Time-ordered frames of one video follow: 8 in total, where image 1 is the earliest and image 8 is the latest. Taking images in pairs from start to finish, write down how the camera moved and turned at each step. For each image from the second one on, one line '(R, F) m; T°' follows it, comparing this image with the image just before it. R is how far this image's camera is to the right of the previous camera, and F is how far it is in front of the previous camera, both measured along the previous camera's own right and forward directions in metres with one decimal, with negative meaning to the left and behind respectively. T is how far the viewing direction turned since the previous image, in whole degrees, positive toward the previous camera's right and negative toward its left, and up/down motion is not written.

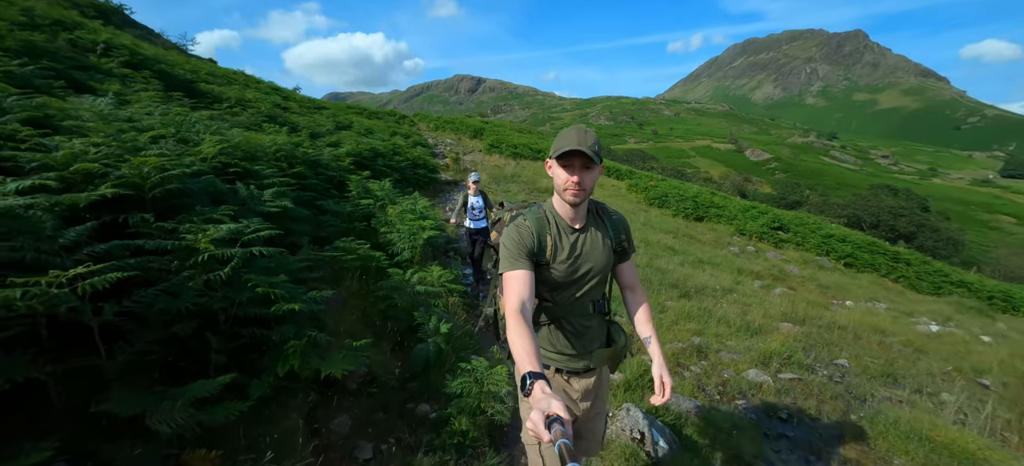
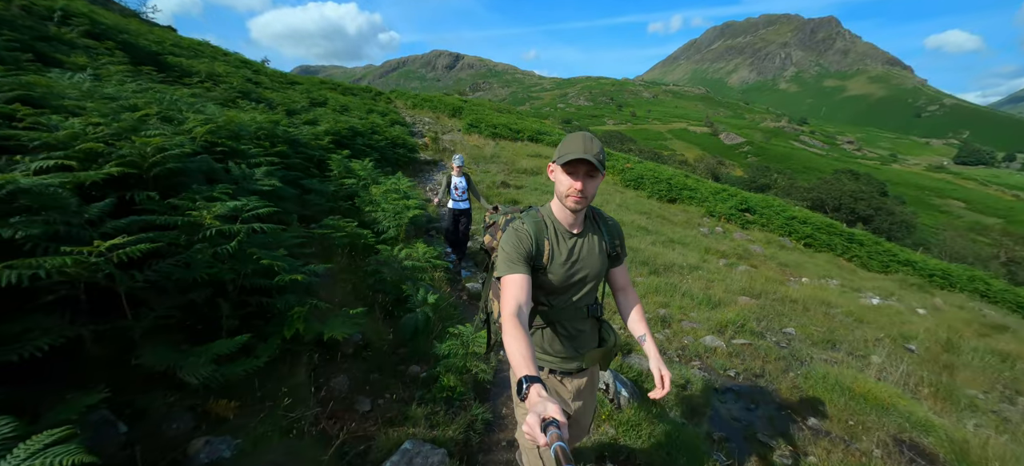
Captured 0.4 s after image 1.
(0.0, -0.4) m; +3°
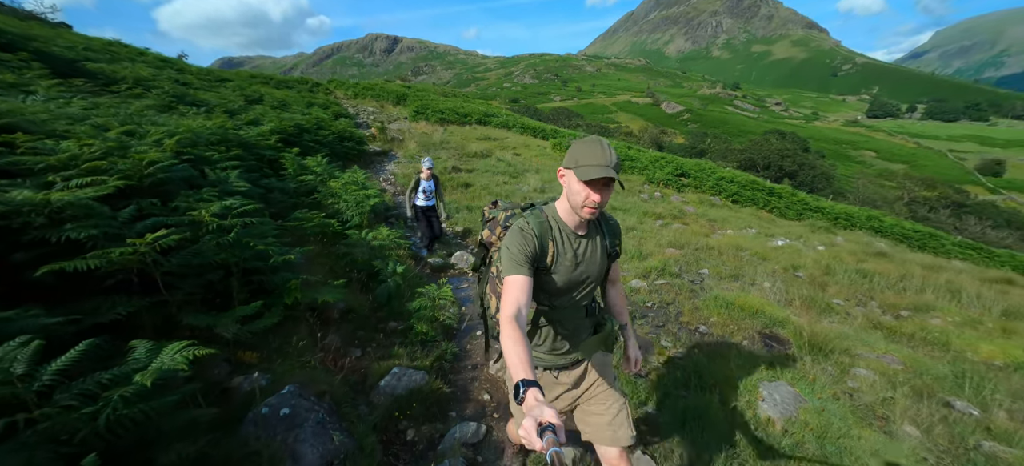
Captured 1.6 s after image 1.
(+0.1, -1.0) m; +6°
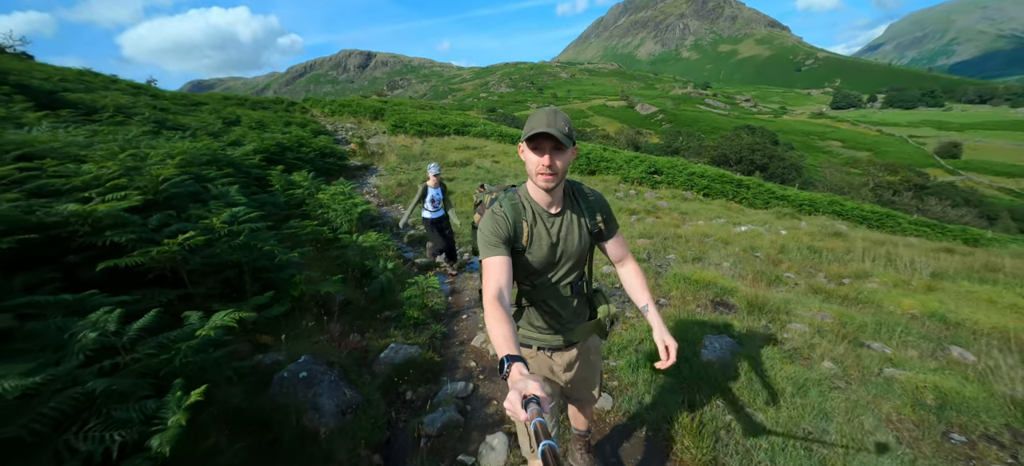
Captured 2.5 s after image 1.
(+0.1, -0.7) m; +2°
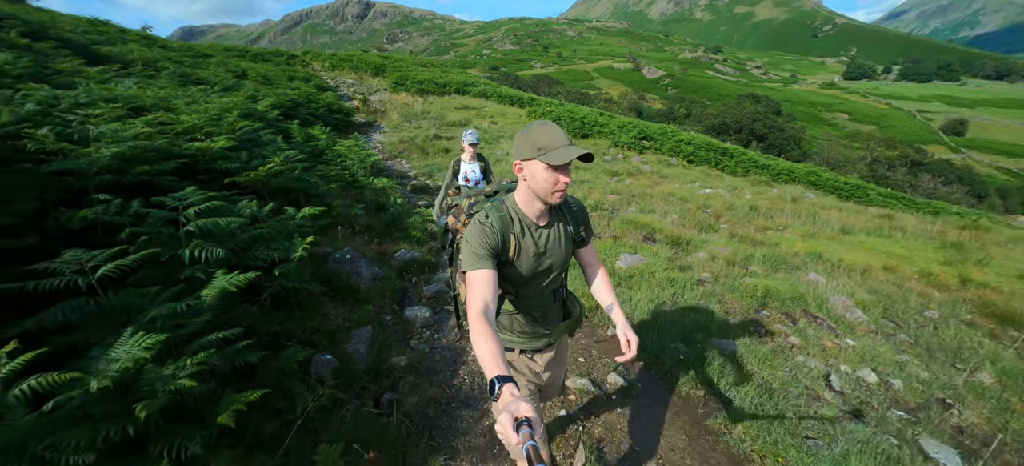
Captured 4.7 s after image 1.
(+0.4, -1.9) m; 0°
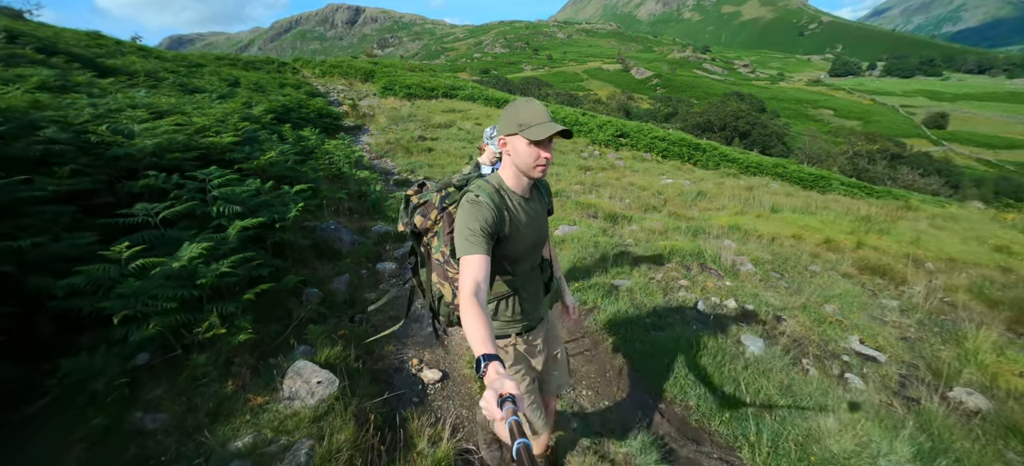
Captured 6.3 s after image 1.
(+0.8, -1.4) m; +1°
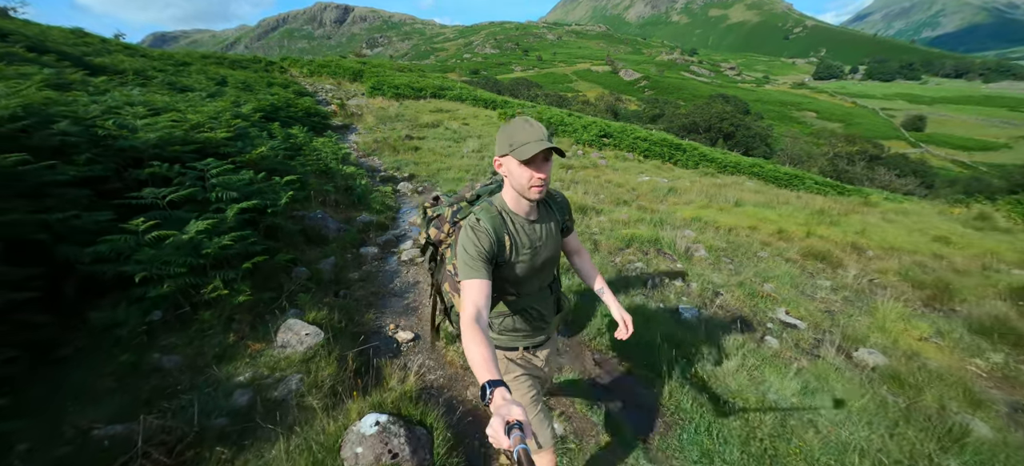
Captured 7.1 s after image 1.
(+0.3, -0.7) m; +1°
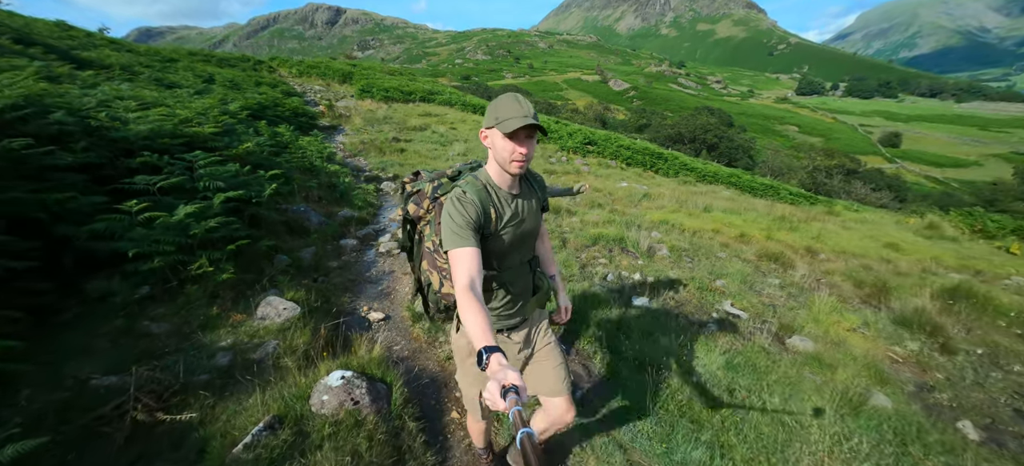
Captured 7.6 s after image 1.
(+0.3, -0.5) m; +2°
